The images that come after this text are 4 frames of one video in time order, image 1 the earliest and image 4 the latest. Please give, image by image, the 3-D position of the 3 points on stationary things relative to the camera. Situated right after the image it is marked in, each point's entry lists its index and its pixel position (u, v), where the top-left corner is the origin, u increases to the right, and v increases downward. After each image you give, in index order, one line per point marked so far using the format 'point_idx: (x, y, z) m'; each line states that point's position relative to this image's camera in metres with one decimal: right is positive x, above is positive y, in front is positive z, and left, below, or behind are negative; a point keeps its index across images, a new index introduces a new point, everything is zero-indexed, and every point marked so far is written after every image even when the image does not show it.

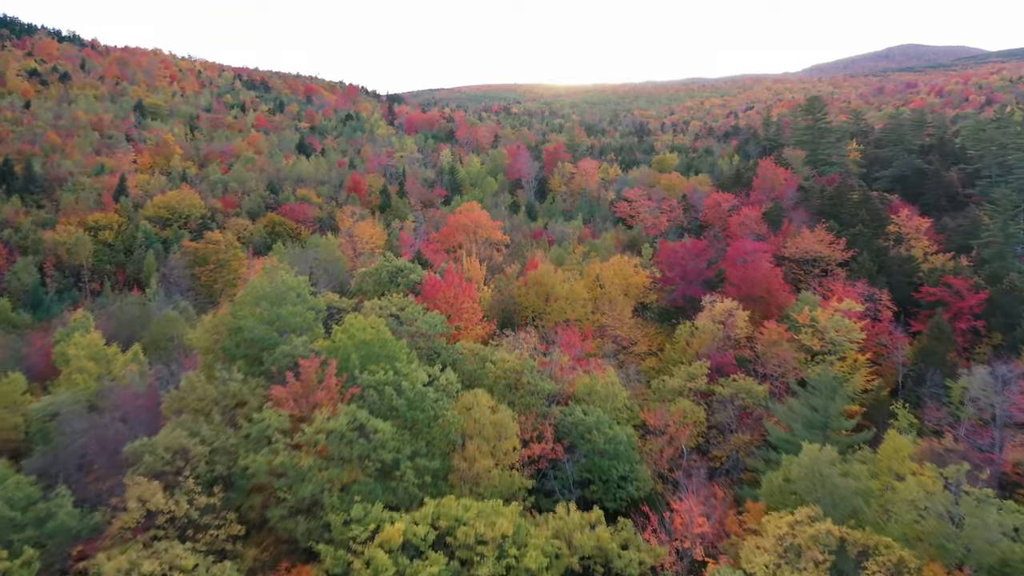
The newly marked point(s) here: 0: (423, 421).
0: (-3.0, -4.5, +19.8) m
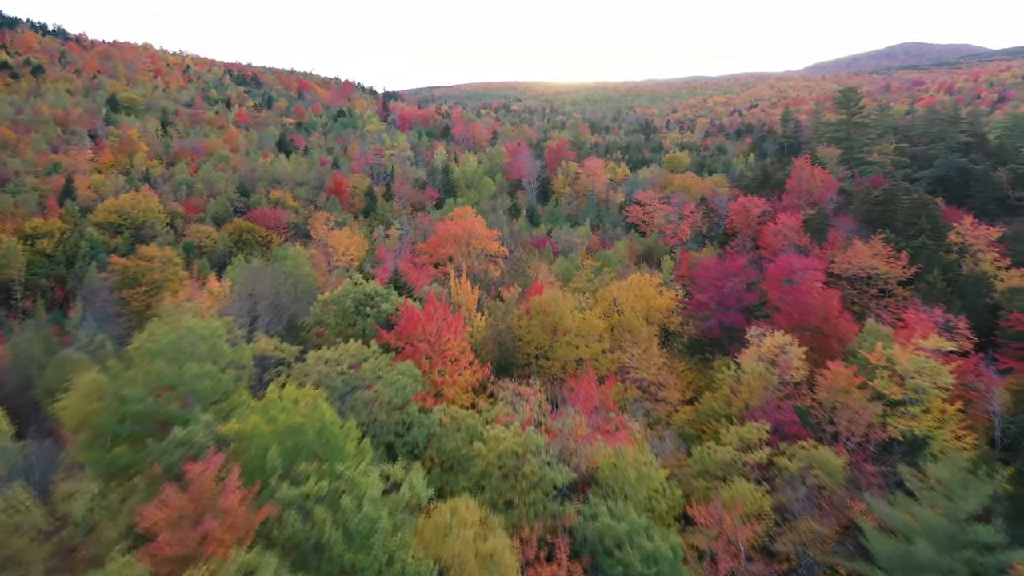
0: (-3.1, -6.1, +12.7) m
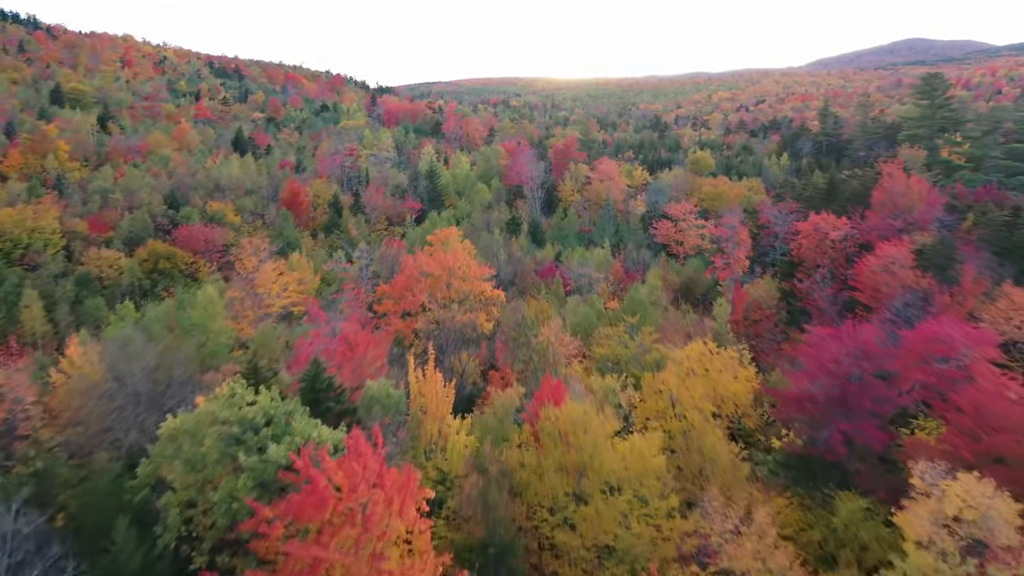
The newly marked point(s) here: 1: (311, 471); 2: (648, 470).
0: (-3.1, -9.3, +0.5) m
1: (-4.6, -4.1, +13.3) m
2: (+3.9, -5.2, +16.8) m
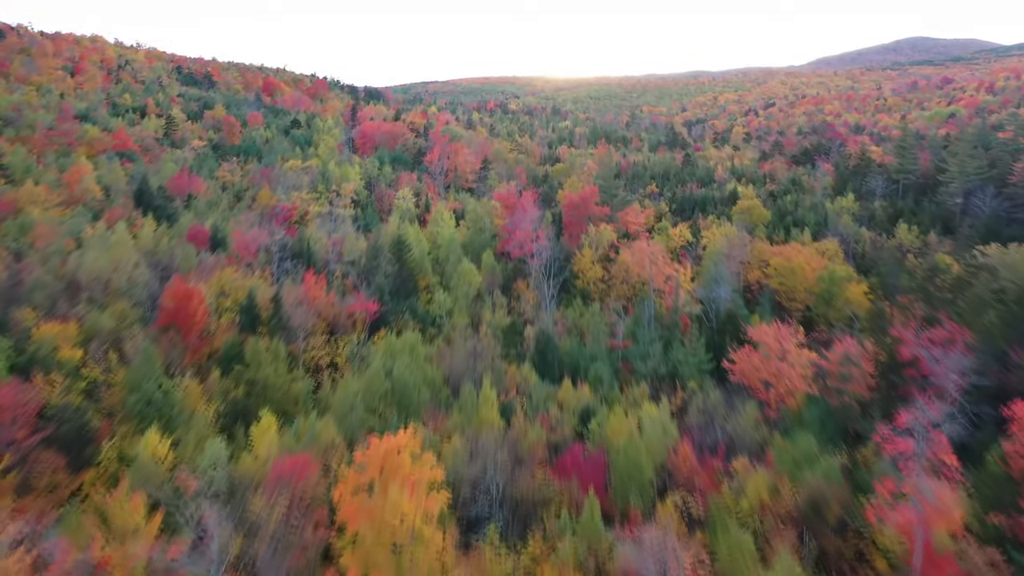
0: (-3.0, -18.3, -16.6) m
1: (-4.5, -13.0, -3.8) m
2: (+4.0, -14.1, -0.3) m
